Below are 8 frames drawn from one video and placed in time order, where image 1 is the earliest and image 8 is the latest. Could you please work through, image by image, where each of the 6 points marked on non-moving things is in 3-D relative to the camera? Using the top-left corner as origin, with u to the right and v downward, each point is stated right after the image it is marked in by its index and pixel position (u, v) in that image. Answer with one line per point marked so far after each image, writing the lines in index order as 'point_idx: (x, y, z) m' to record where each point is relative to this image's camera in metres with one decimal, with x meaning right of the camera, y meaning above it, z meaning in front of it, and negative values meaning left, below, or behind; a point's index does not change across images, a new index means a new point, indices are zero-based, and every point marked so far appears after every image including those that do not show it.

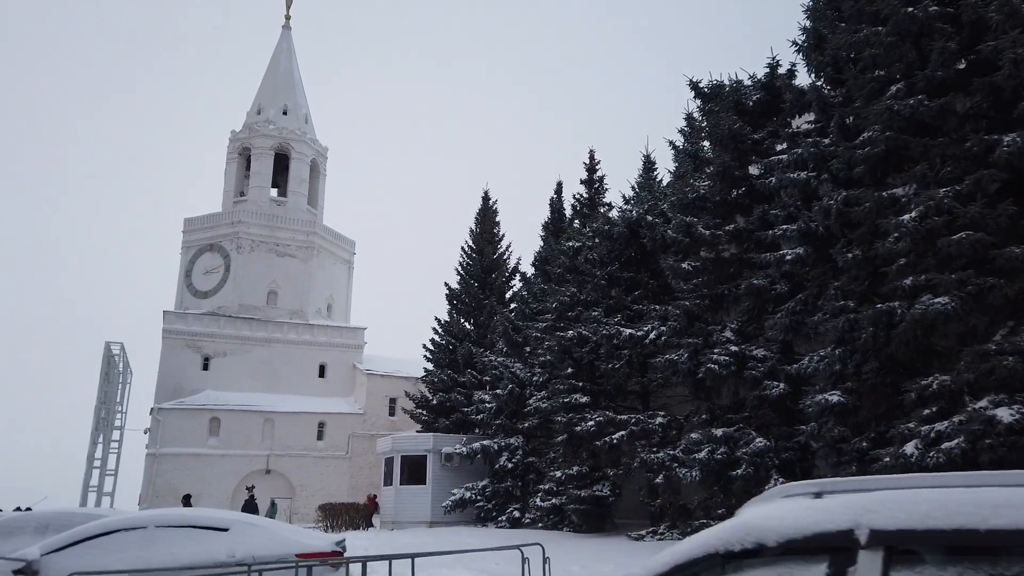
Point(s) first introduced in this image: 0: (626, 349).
0: (+2.8, -1.5, +18.1) m
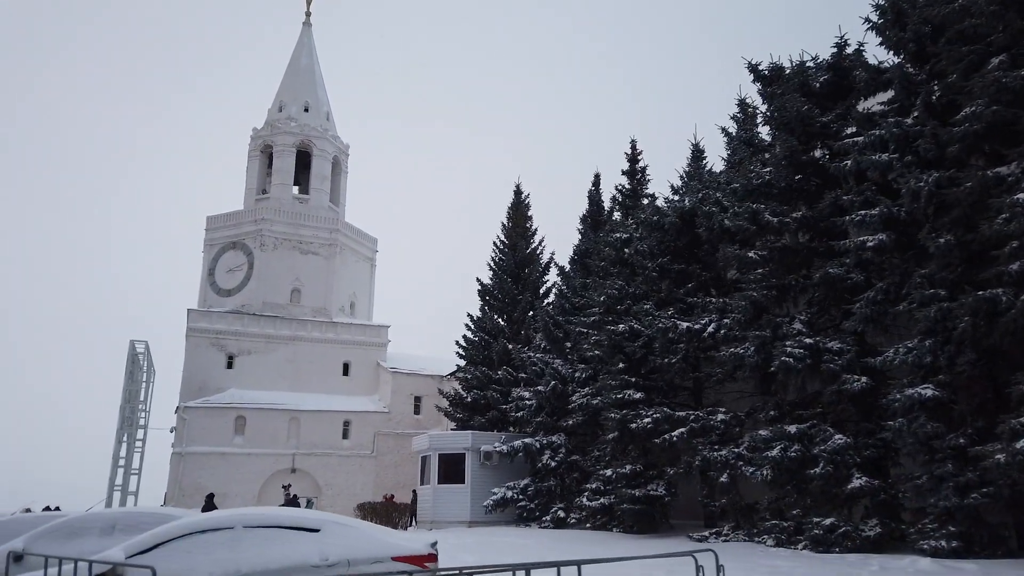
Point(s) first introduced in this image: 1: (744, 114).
0: (+4.0, -1.3, +17.4) m
1: (+6.1, +4.6, +19.4) m
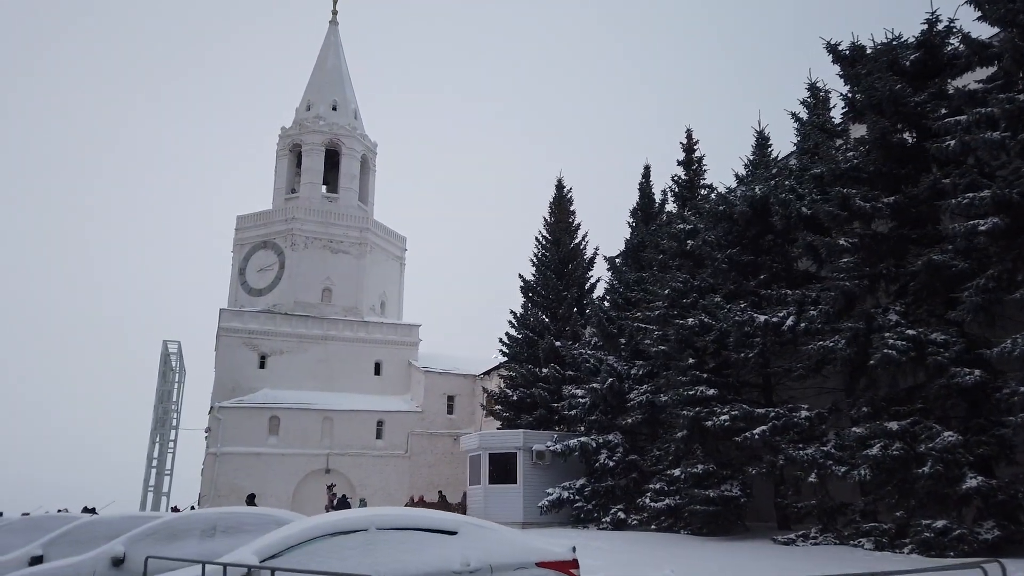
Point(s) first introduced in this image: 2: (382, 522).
0: (+5.6, -1.1, +16.7) m
1: (+7.6, +4.8, +18.7) m
2: (-1.1, -2.0, +6.5) m
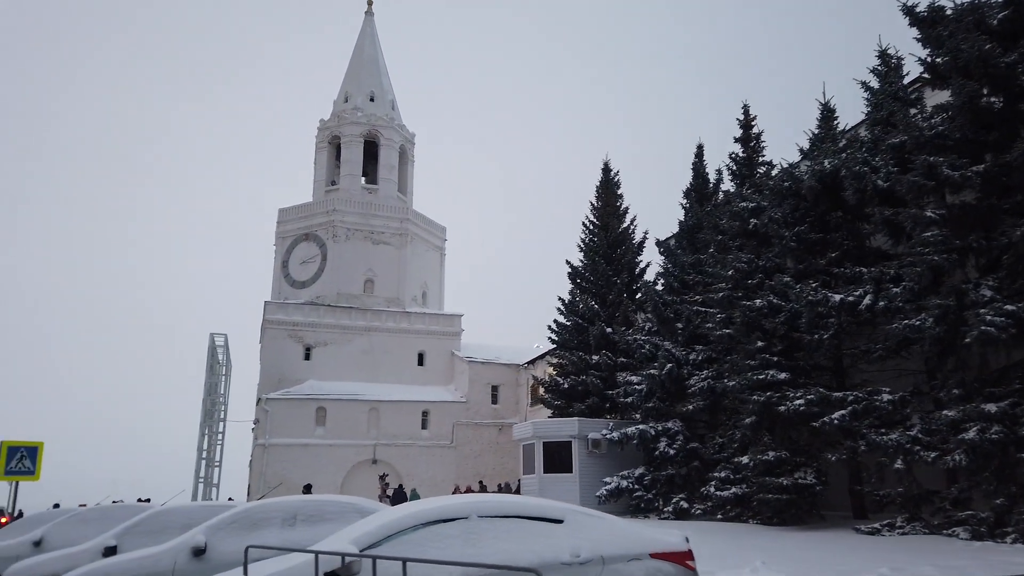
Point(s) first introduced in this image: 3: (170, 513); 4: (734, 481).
0: (+6.9, -0.6, +15.9) m
1: (+9.0, +5.3, +17.7) m
2: (-0.2, -1.8, +6.0) m
3: (-4.5, -2.9, +9.7) m
4: (+5.6, -4.9, +18.7) m
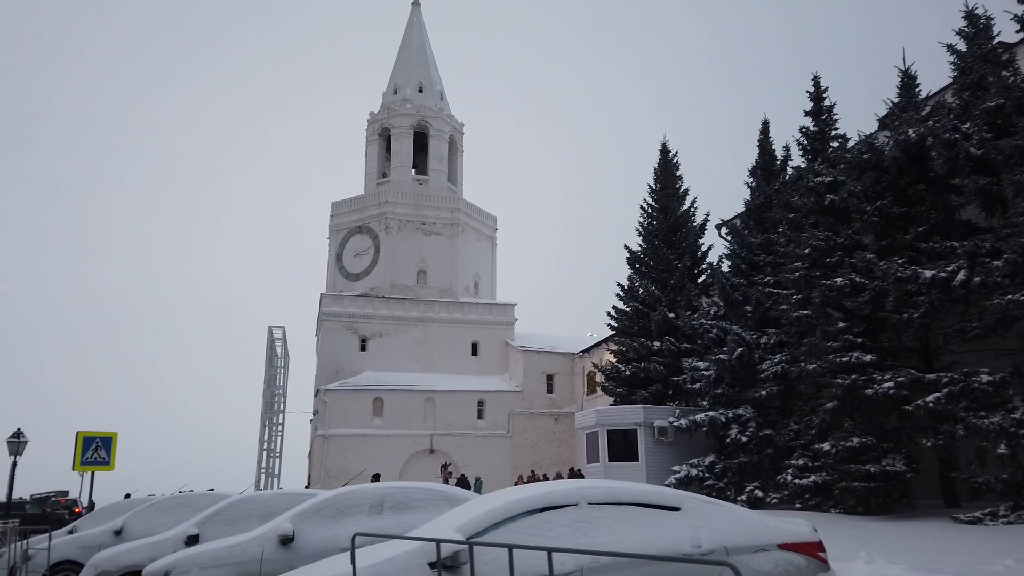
0: (+8.3, -0.1, +15.0) m
1: (+10.4, +5.8, +16.6) m
2: (+0.6, -1.6, +5.6) m
3: (-3.4, -2.7, +9.5) m
4: (+7.3, -4.4, +17.9) m
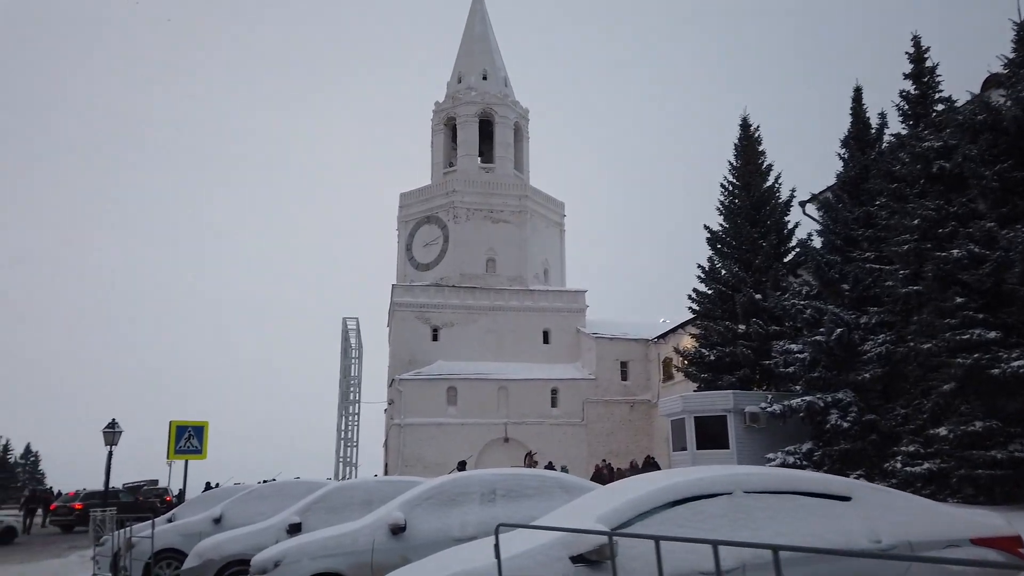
0: (+10.0, +0.4, +13.6) m
1: (+12.1, +6.5, +15.0) m
2: (+1.6, -1.3, +4.9) m
3: (-2.0, -2.5, +9.2) m
4: (+9.4, -3.8, +16.7) m
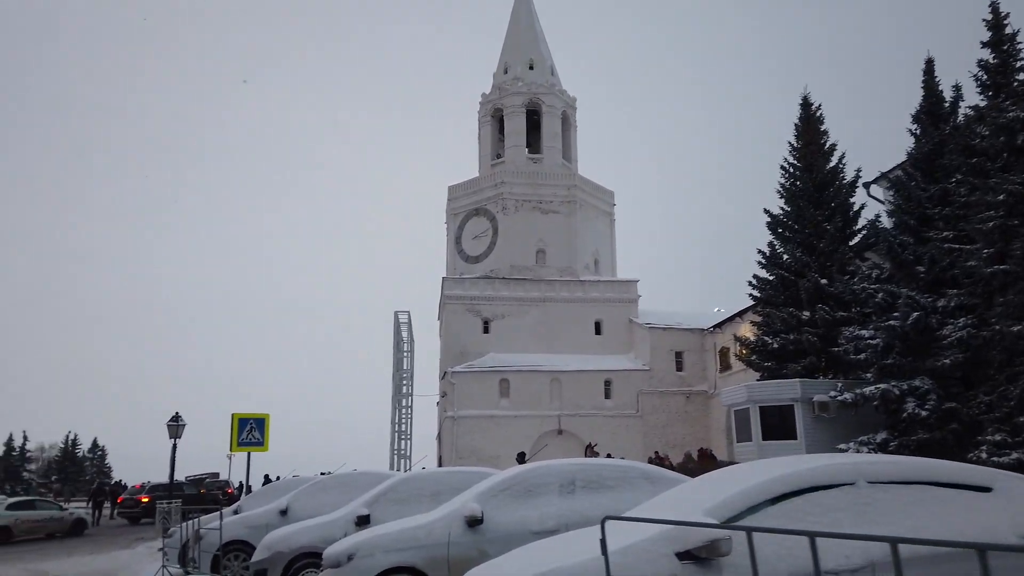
0: (+11.1, +0.9, +12.6) m
1: (+13.1, +6.9, +13.7) m
2: (+2.2, -1.1, +4.4) m
3: (-1.2, -2.3, +9.0) m
4: (+10.7, -3.3, +15.7) m
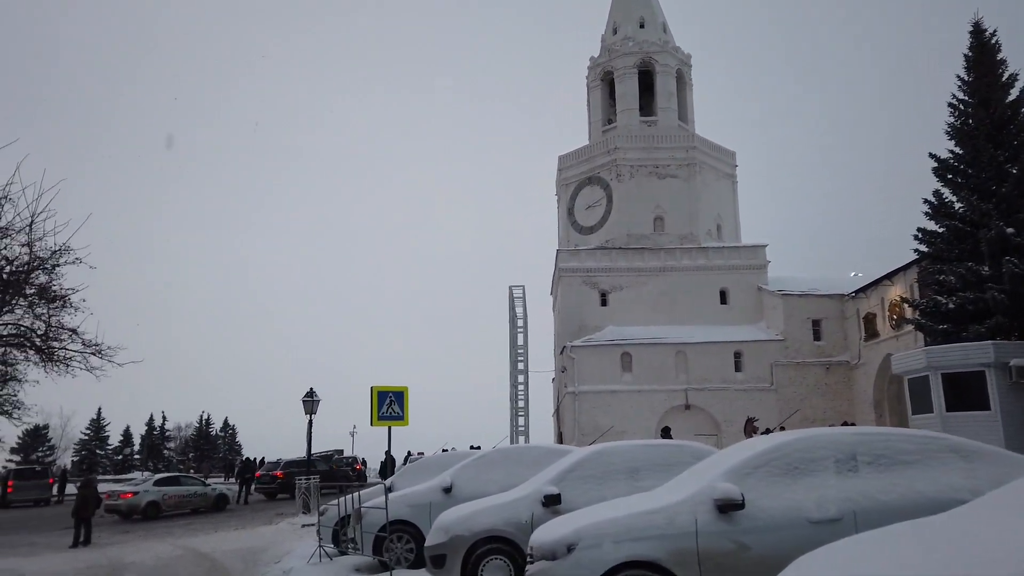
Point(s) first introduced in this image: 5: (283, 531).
0: (+13.5, +2.0, +9.4) m
1: (+15.5, +8.1, +10.1) m
2: (+3.6, -0.5, +2.6) m
3: (+1.0, -1.7, +7.6) m
4: (+13.7, -2.1, +12.7) m
5: (-5.1, -5.5, +16.7) m
